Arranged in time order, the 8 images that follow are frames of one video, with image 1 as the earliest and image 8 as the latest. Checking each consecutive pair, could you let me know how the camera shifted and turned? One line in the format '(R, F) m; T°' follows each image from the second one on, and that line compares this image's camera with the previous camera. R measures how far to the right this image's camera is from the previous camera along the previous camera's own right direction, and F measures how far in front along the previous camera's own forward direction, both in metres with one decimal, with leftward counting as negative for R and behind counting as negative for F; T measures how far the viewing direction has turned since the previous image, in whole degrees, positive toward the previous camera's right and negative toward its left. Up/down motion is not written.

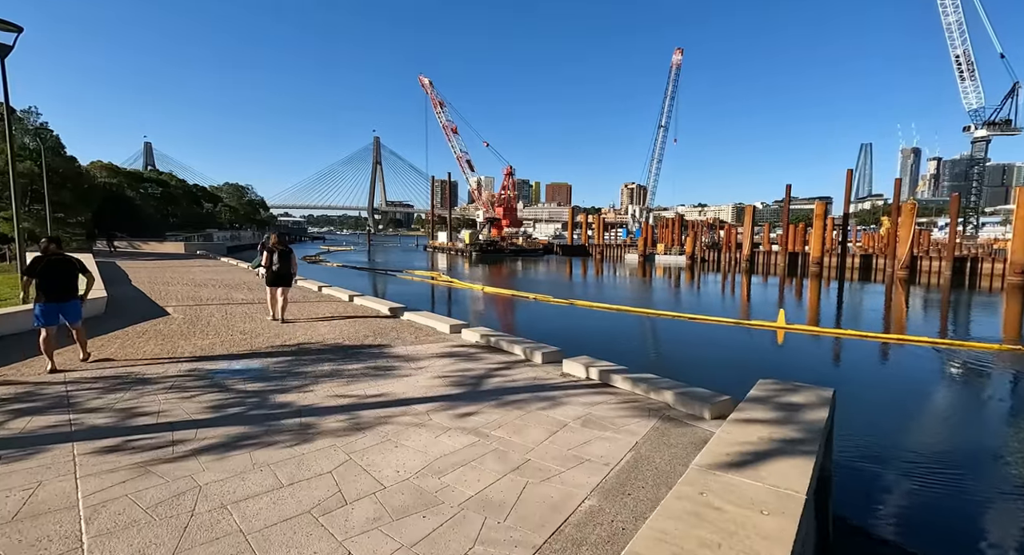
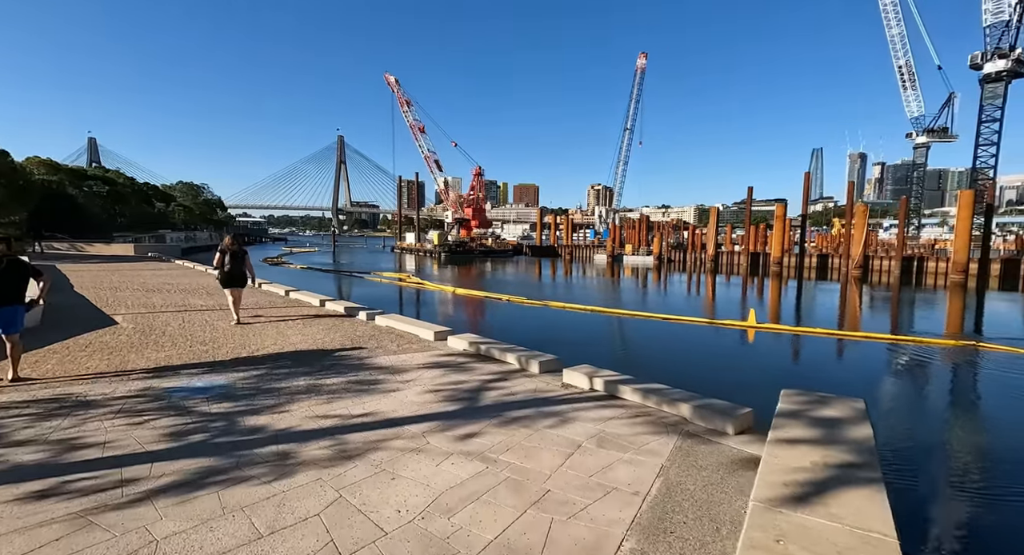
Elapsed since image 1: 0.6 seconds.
(-0.3, +0.4) m; +4°
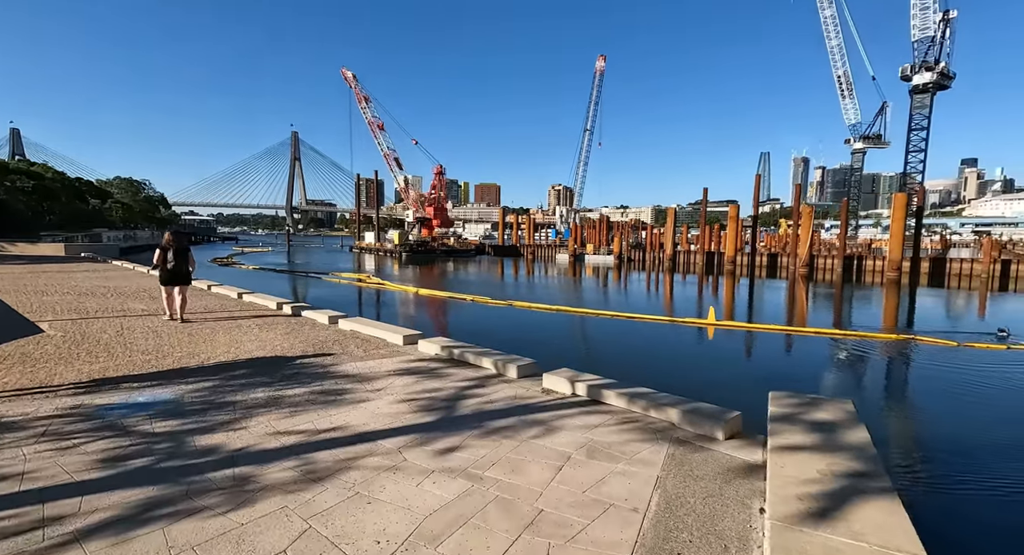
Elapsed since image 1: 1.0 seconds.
(-0.1, +0.2) m; +4°
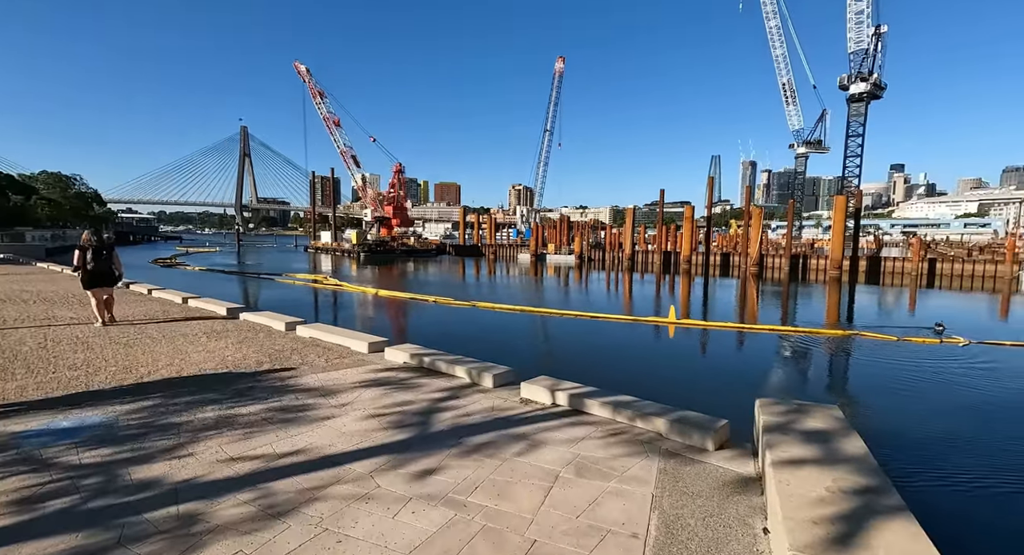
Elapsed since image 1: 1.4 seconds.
(-0.1, +0.2) m; +5°
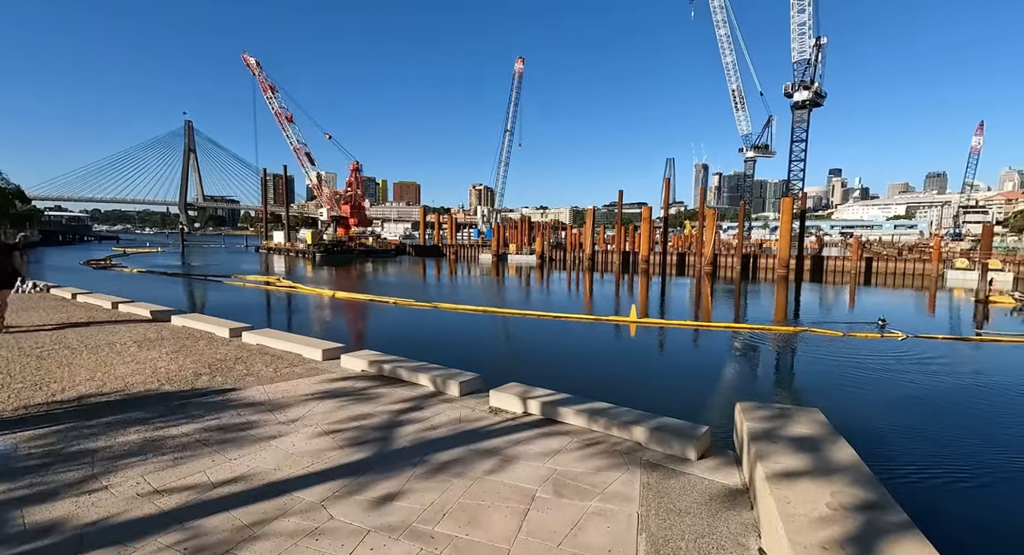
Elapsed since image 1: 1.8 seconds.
(0.0, +0.3) m; +4°
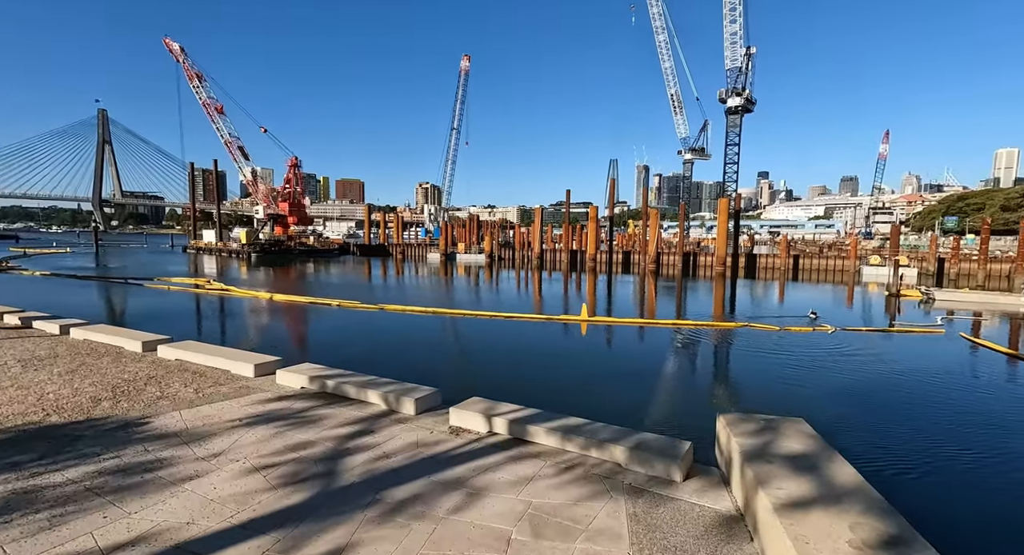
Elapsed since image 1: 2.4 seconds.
(-0.1, +0.4) m; +6°
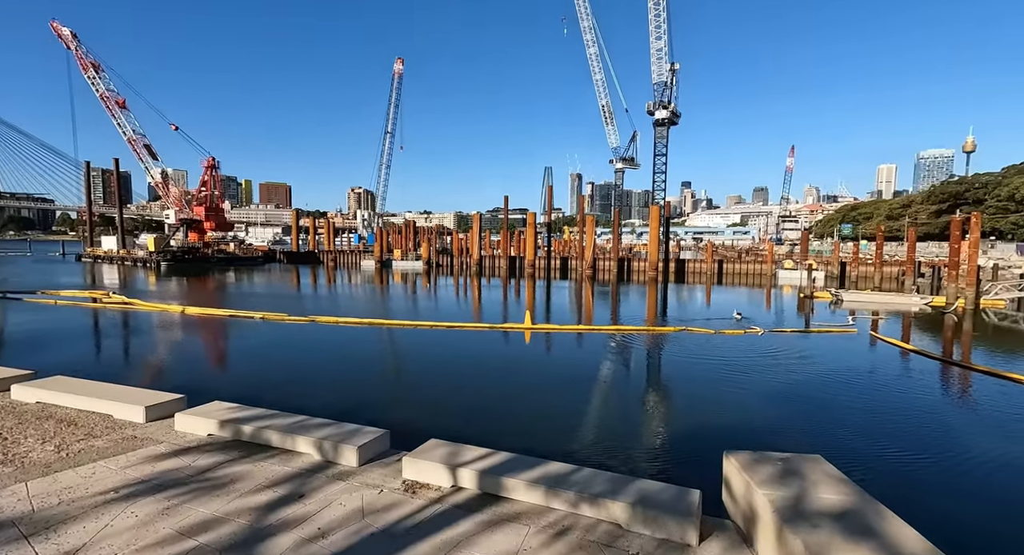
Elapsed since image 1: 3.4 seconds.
(-0.2, +0.6) m; +7°
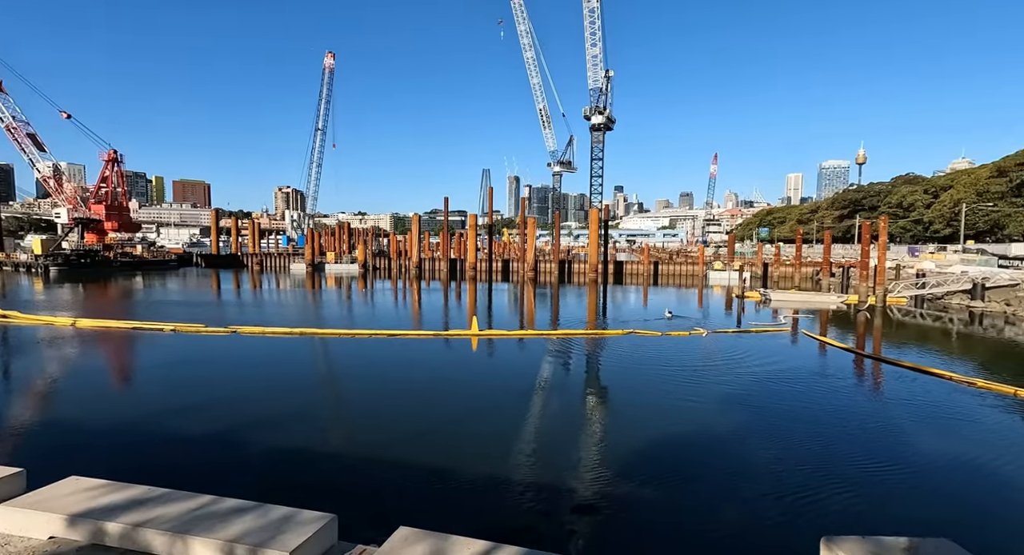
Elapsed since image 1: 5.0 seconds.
(-0.3, +0.9) m; +7°
